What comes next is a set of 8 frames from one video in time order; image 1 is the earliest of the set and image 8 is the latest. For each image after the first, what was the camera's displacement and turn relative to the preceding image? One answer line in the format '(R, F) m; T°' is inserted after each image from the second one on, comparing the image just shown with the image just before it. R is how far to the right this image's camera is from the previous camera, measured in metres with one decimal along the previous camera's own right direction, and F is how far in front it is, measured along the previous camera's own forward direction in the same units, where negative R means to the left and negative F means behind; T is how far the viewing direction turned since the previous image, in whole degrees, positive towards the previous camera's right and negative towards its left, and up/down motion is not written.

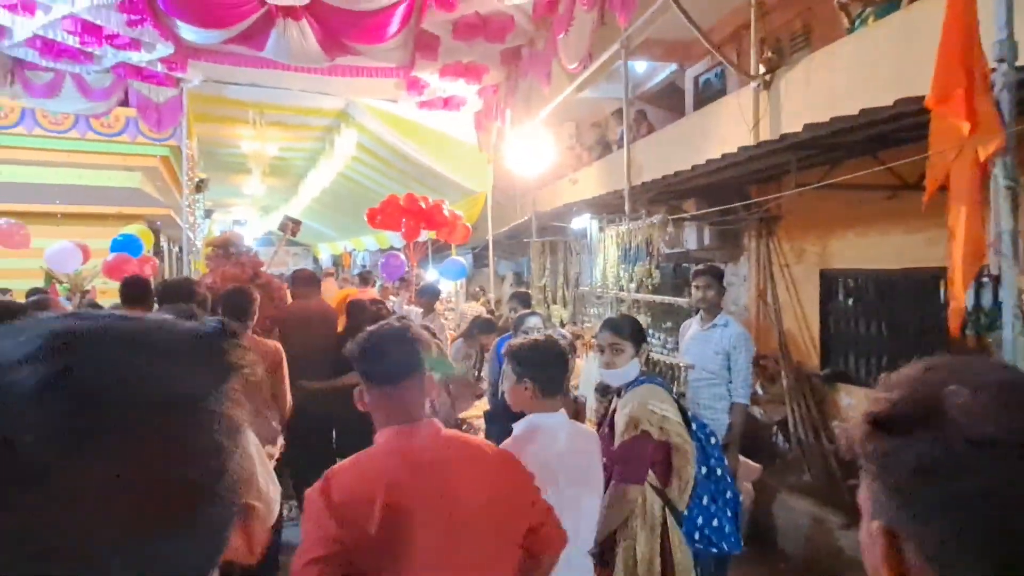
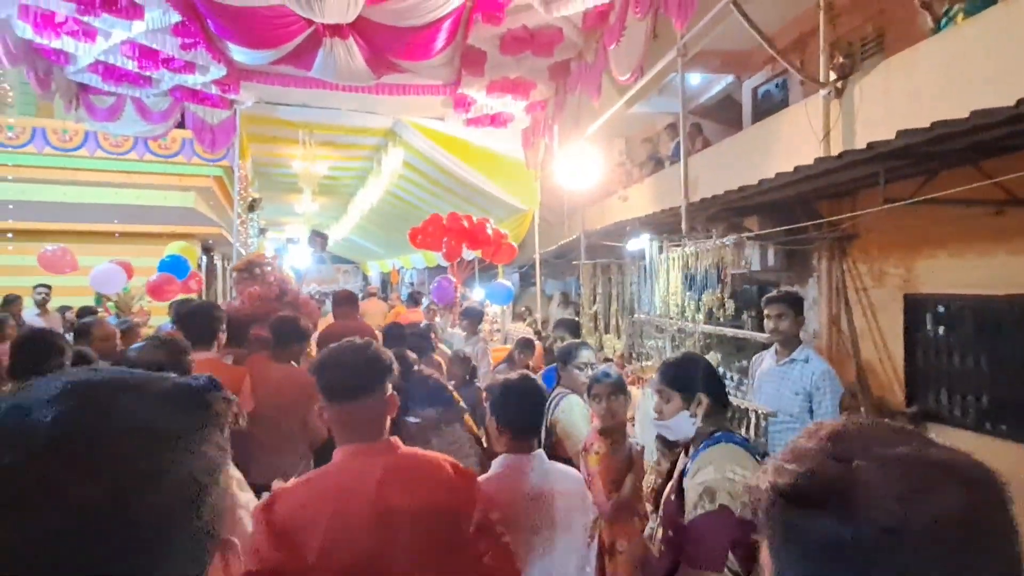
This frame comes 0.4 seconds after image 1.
(0.0, +0.2) m; -5°
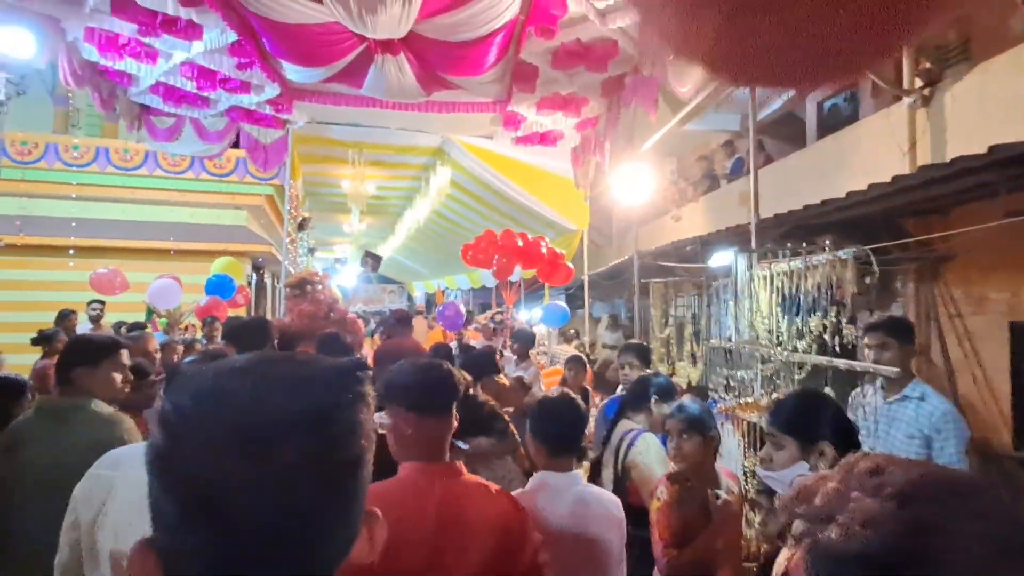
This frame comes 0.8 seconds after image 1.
(-0.1, +0.2) m; -4°
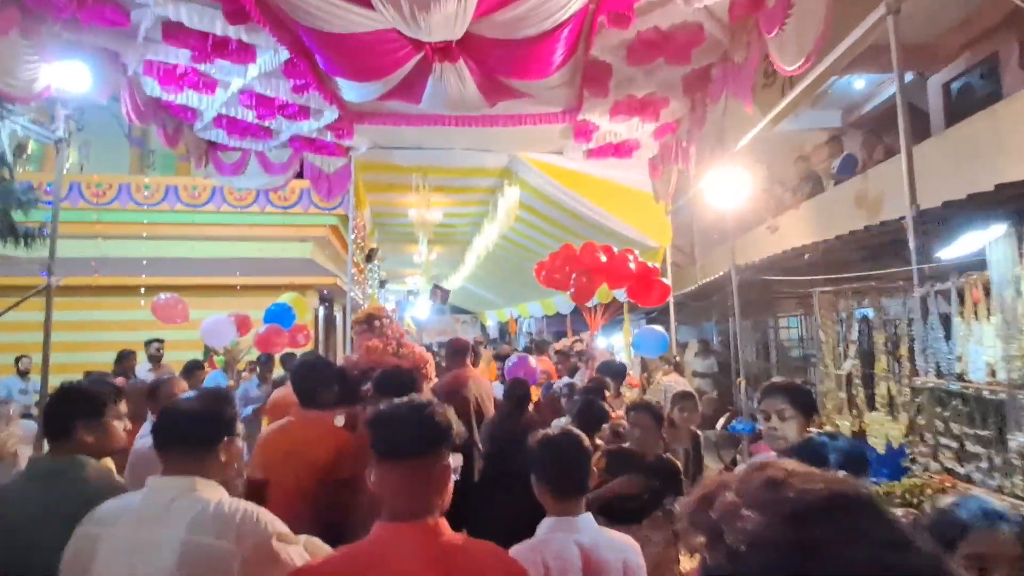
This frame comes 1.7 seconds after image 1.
(-0.1, +0.6) m; -7°
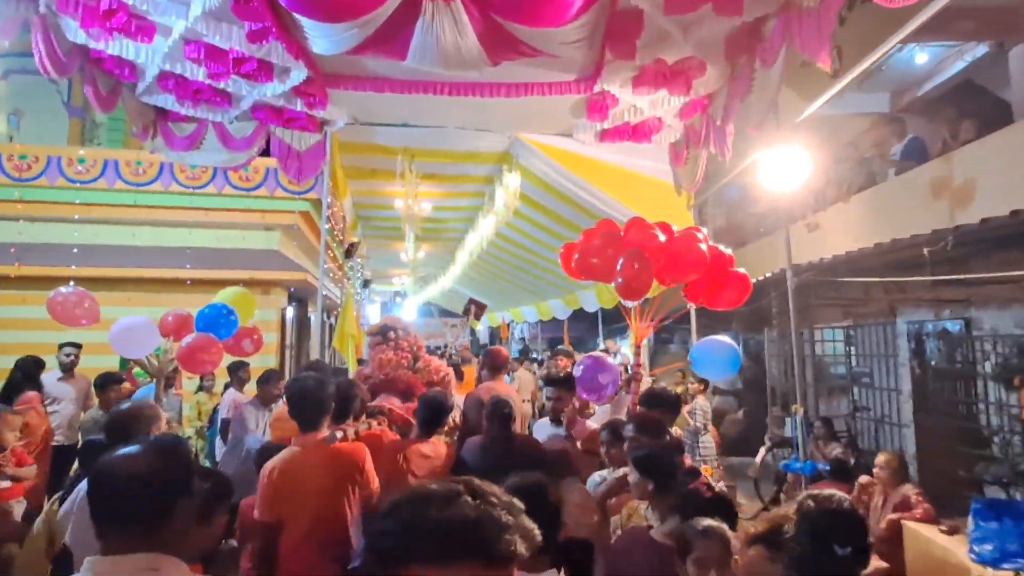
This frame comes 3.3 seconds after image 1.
(-0.1, +0.9) m; +1°
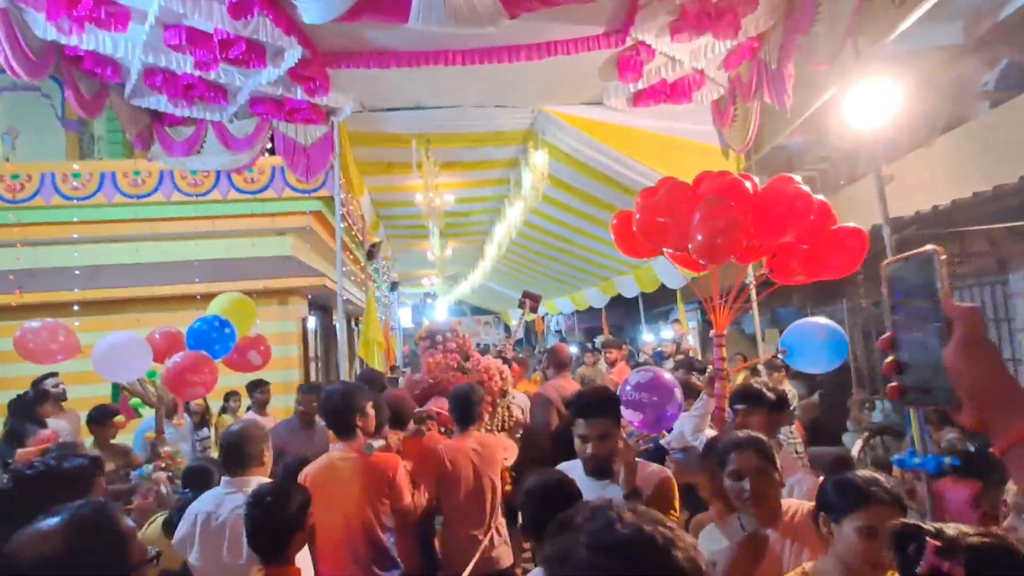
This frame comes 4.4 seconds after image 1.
(-0.1, +0.5) m; -3°
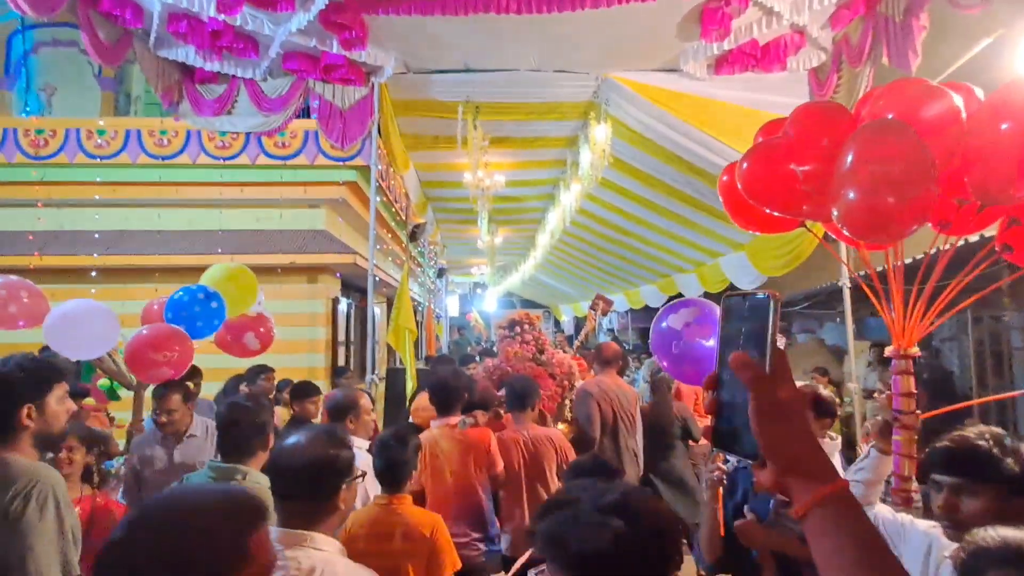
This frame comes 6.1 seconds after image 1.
(0.0, +0.6) m; -5°
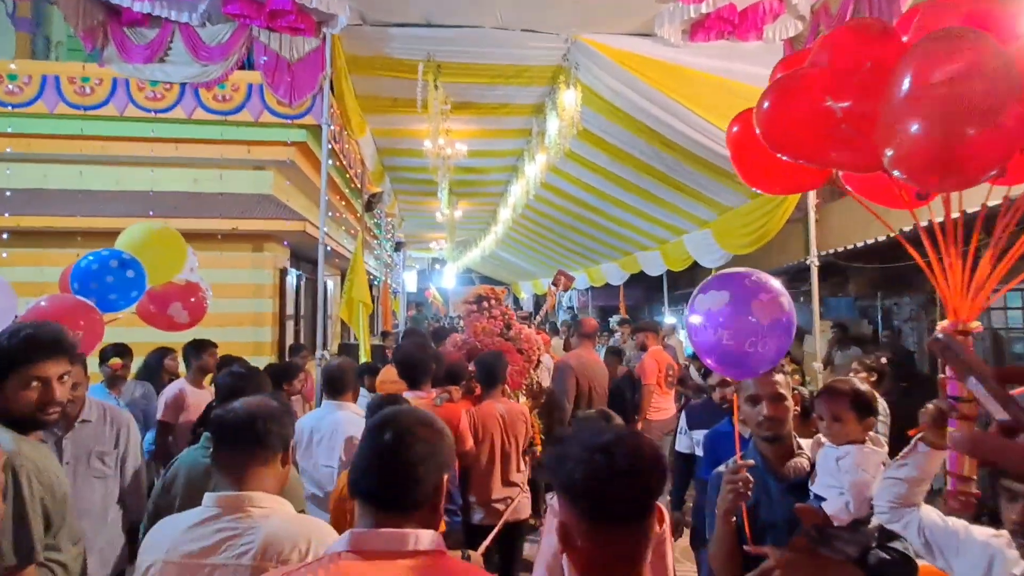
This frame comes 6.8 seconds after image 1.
(0.0, +0.2) m; +4°
